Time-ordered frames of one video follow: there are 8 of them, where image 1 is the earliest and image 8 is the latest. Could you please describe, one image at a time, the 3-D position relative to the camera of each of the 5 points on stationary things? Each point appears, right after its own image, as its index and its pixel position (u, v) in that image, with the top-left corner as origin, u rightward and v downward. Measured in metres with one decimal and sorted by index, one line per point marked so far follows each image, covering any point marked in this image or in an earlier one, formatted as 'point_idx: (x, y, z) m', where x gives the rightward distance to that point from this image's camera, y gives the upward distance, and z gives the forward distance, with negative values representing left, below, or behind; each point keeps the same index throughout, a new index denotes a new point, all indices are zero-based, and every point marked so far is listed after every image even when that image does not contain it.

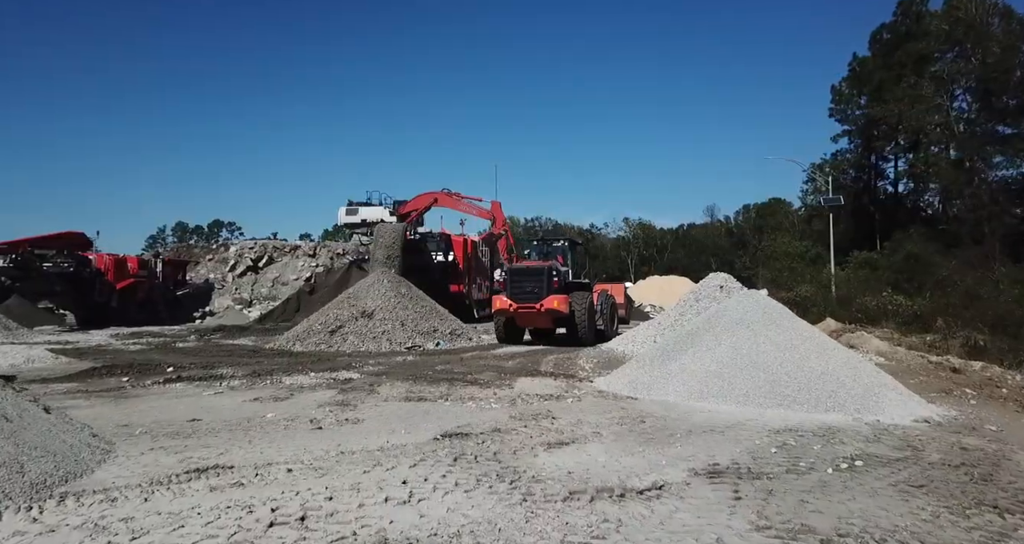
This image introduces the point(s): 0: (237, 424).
0: (-2.5, -1.3, +5.5) m
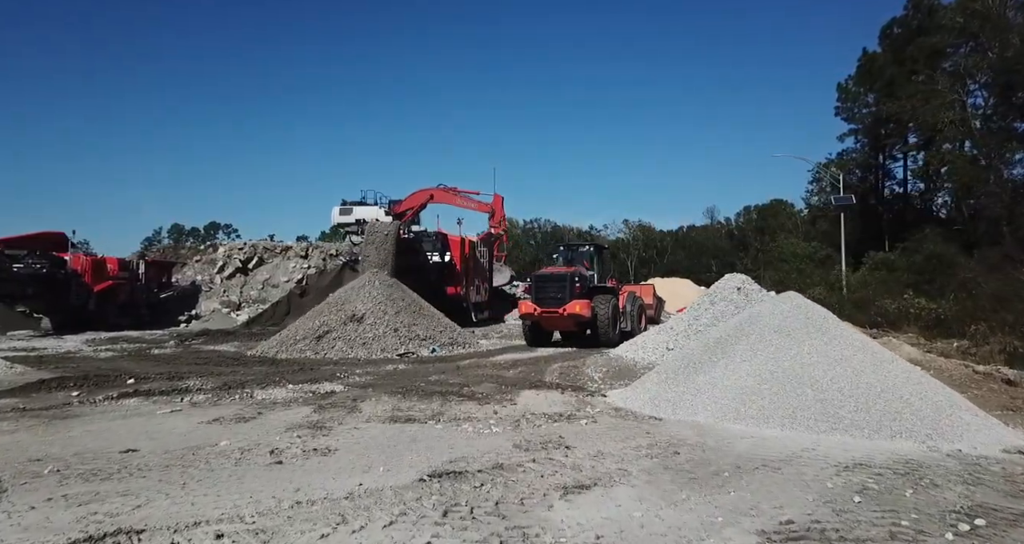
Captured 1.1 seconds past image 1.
0: (-2.4, -1.3, +4.4) m
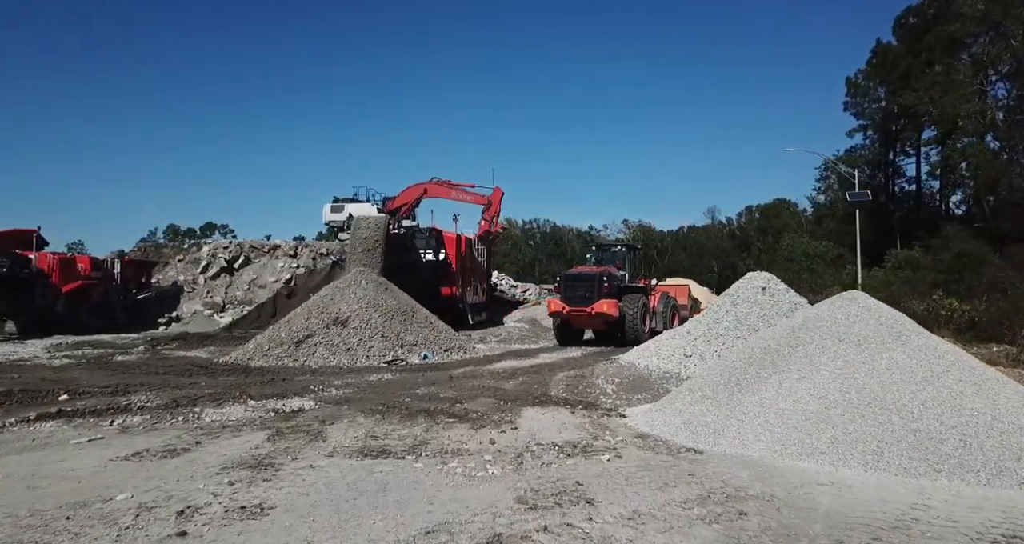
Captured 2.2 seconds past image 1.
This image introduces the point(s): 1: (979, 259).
0: (-2.4, -1.3, +3.2) m
1: (+13.4, +0.4, +17.6) m
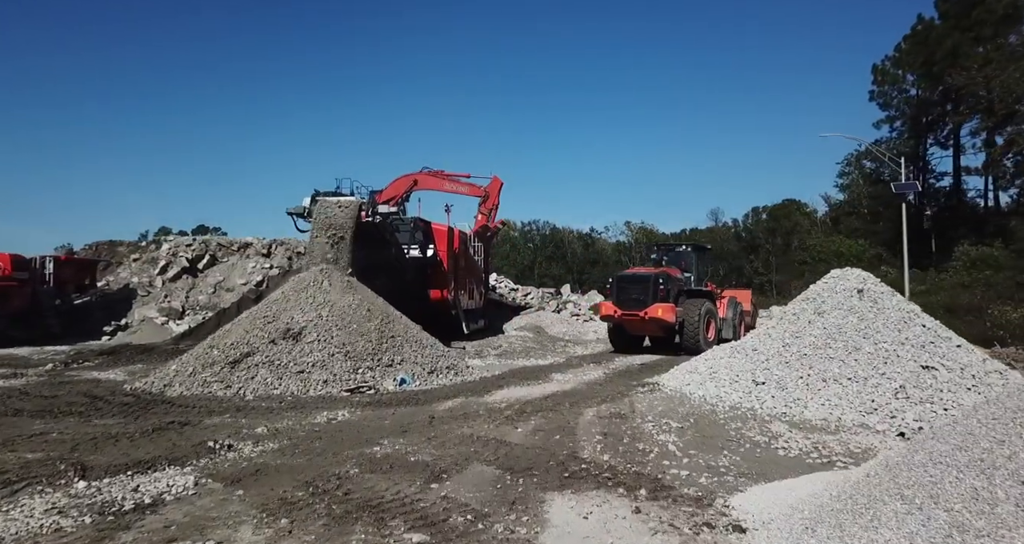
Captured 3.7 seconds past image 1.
0: (-2.3, -1.2, +0.1) m
1: (+13.5, +0.4, +14.7) m
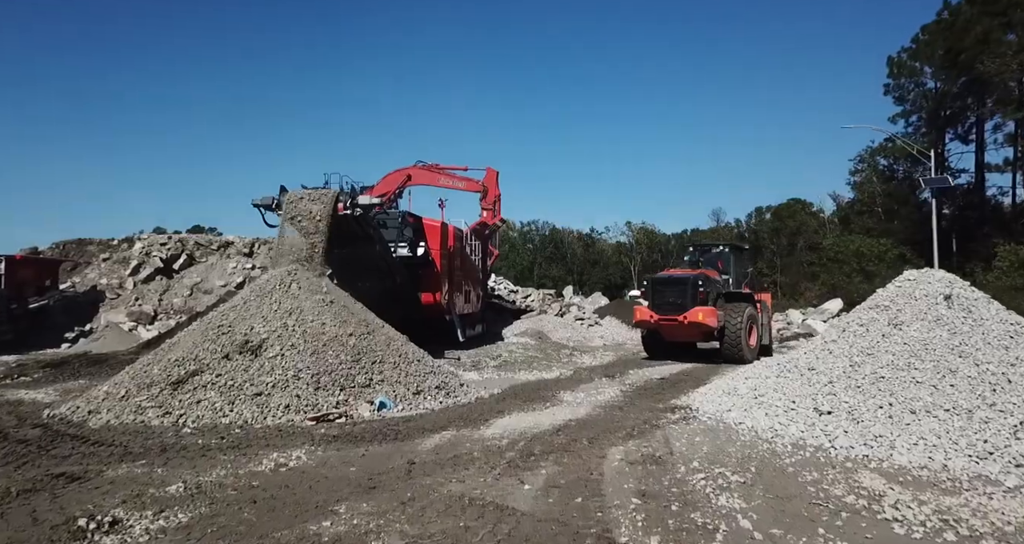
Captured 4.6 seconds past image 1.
0: (-2.2, -1.2, -1.5) m
1: (+13.5, +0.4, +13.1) m
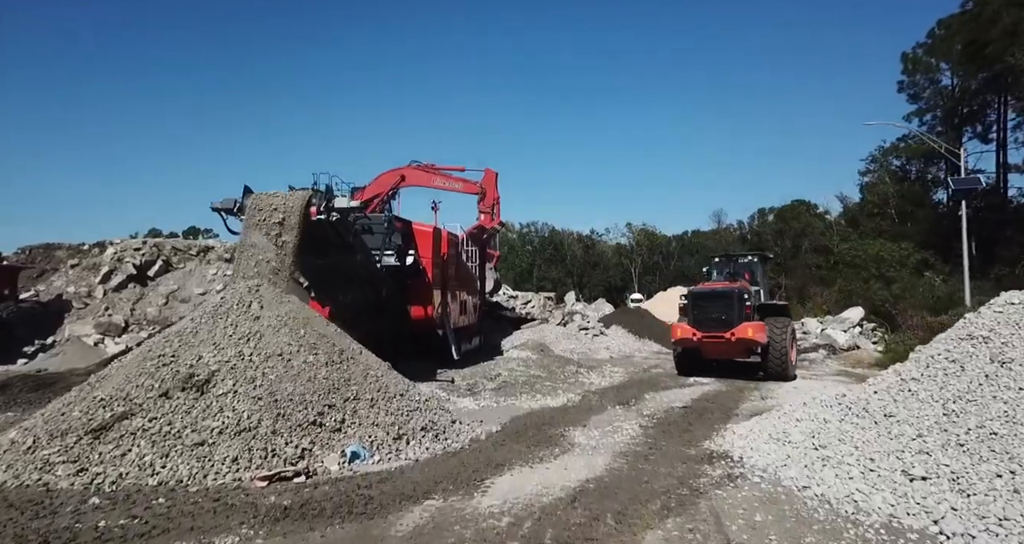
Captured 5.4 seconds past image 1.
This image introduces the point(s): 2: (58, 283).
0: (-2.2, -1.4, -2.9) m
1: (+13.5, +0.1, +11.6) m
2: (-14.1, -0.3, +19.0) m
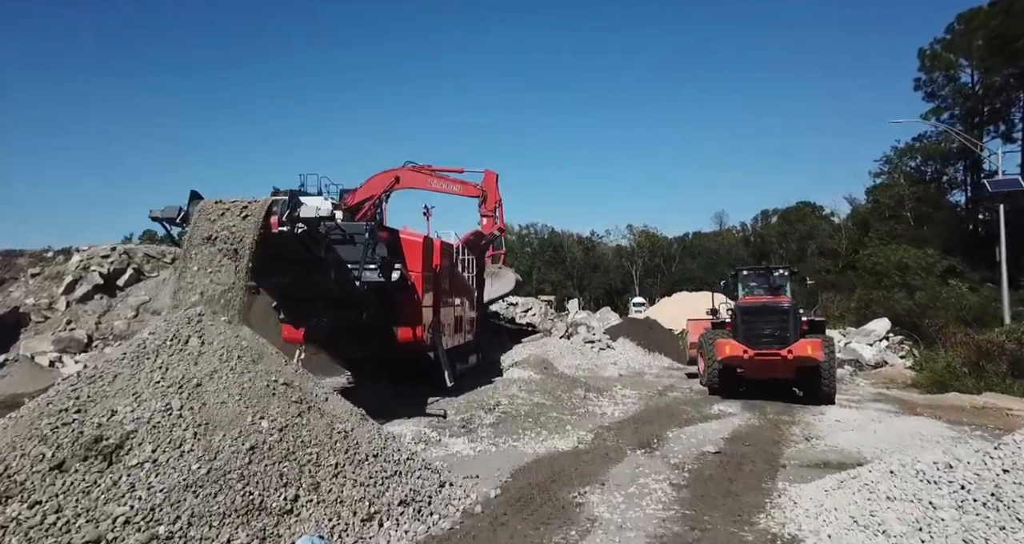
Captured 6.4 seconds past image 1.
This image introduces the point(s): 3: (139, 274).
0: (-2.2, -1.6, -4.5) m
1: (+13.6, -0.1, +10.1) m
2: (-14.0, -0.6, +17.4) m
3: (-11.3, 0.0, +18.4) m
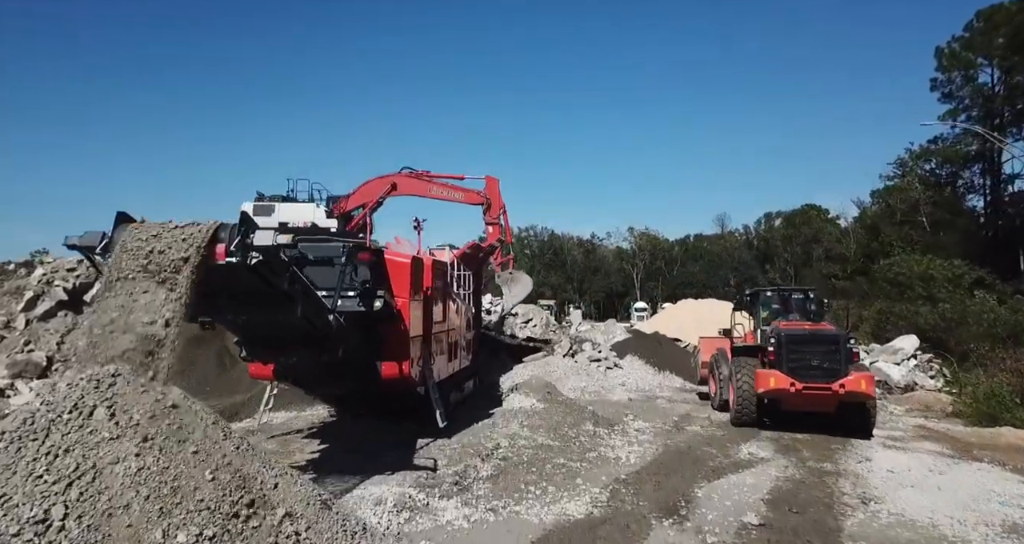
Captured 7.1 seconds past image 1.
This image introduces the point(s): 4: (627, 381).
0: (-2.1, -2.0, -6.0) m
1: (+13.6, -0.6, +8.7) m
2: (-14.0, -1.0, +16.0) m
3: (-11.2, -0.4, +16.9) m
4: (+3.3, -3.2, +17.6) m
